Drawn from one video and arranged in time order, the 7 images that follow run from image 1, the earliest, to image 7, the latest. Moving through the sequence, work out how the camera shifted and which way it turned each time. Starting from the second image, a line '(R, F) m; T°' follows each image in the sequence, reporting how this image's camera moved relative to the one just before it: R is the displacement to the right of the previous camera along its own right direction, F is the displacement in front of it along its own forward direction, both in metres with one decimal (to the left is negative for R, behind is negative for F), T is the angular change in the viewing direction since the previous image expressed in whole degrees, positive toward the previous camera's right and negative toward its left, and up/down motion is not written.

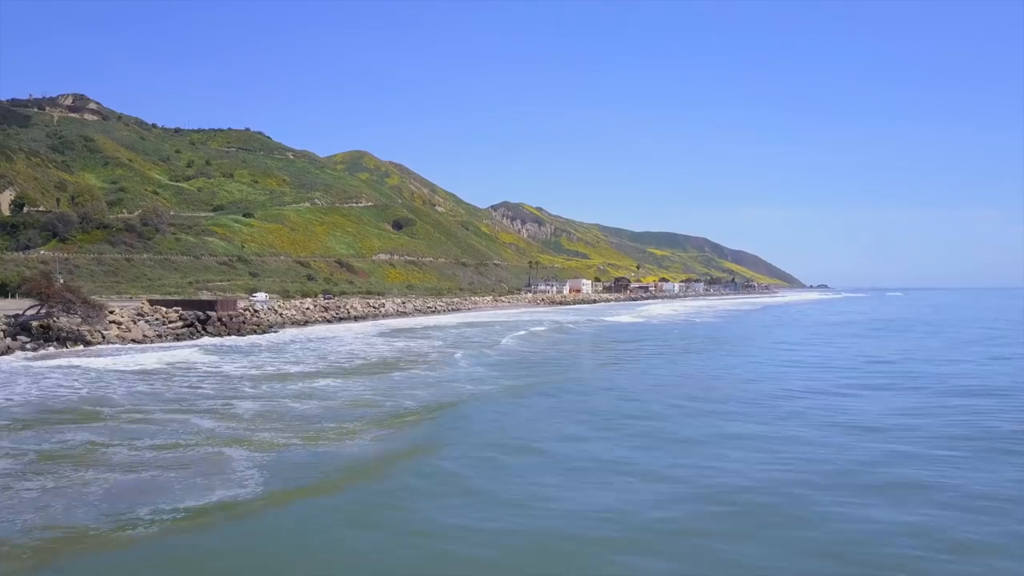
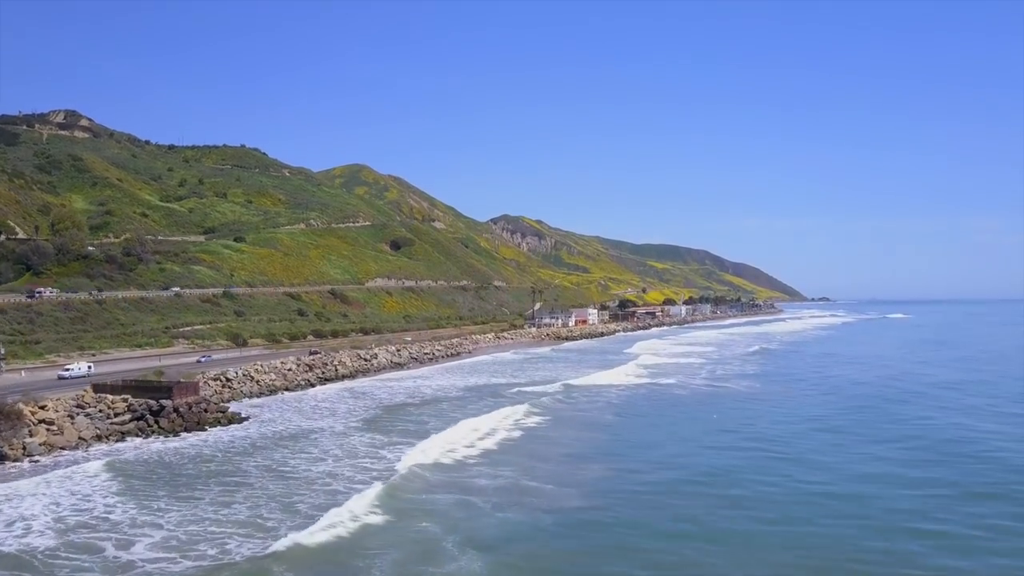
(-0.3, +3.6) m; 0°
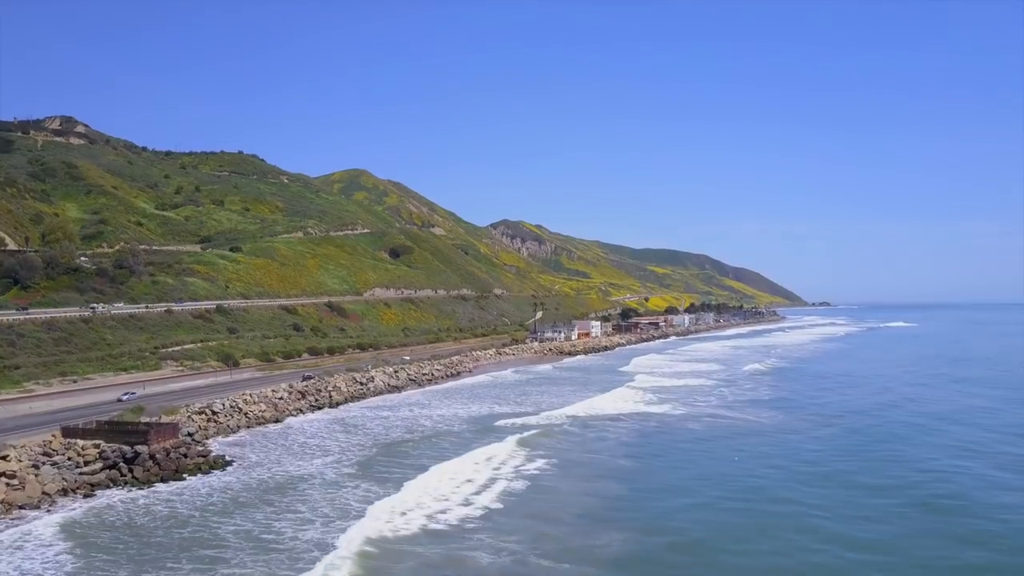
(-0.2, +1.6) m; 0°
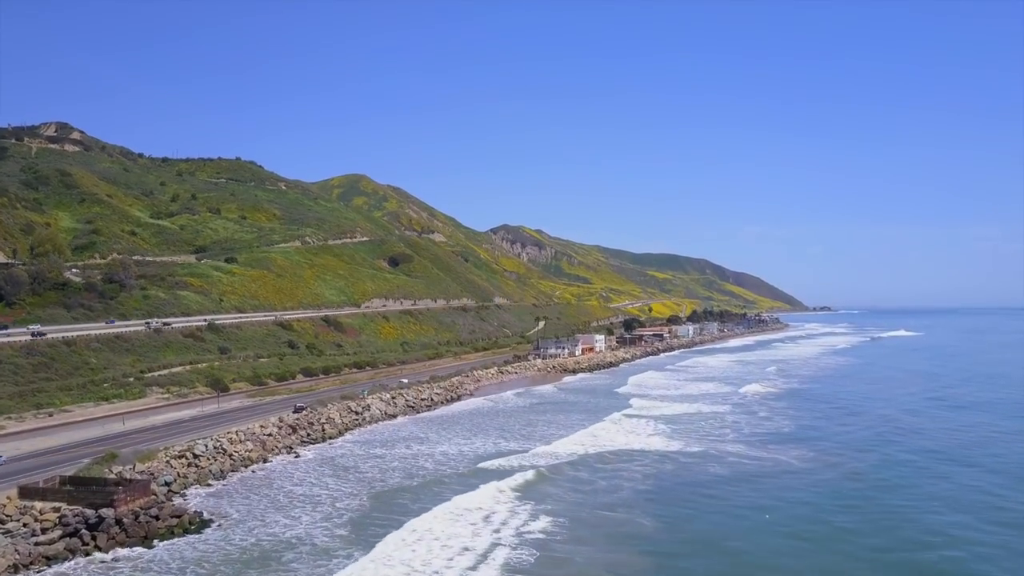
(-0.2, +1.9) m; 0°
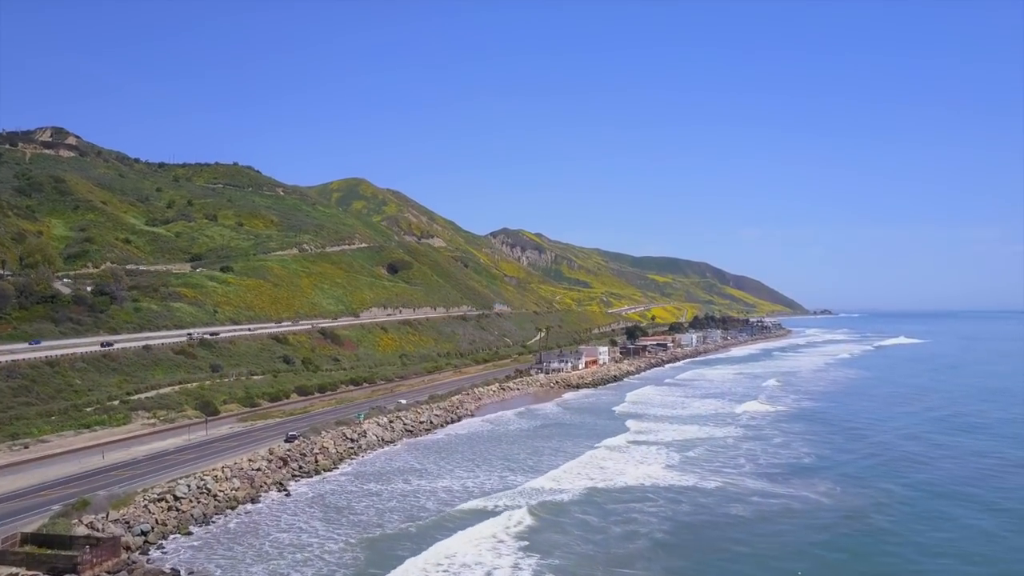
(-0.2, +1.6) m; 0°
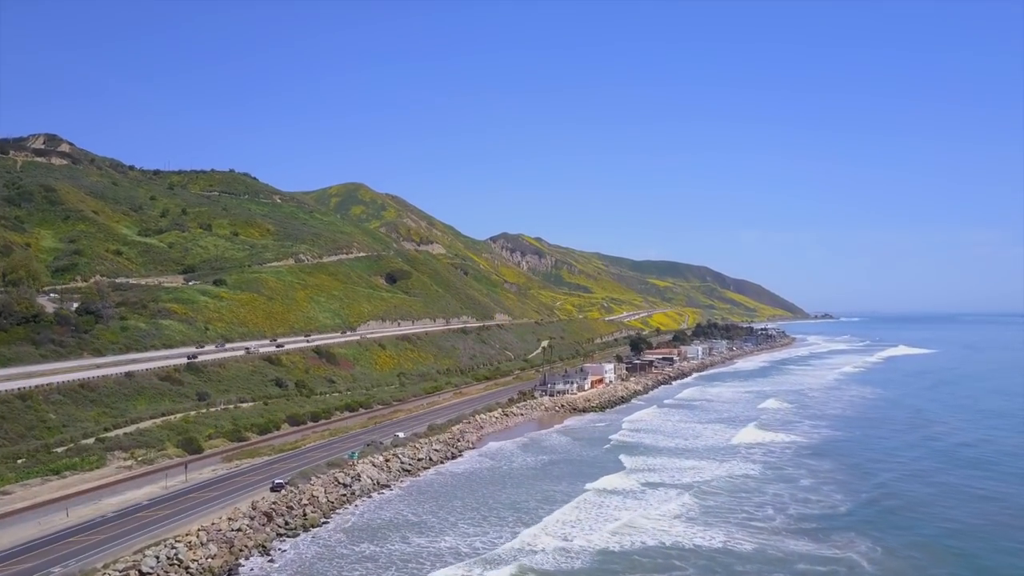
(-0.3, +2.5) m; 0°
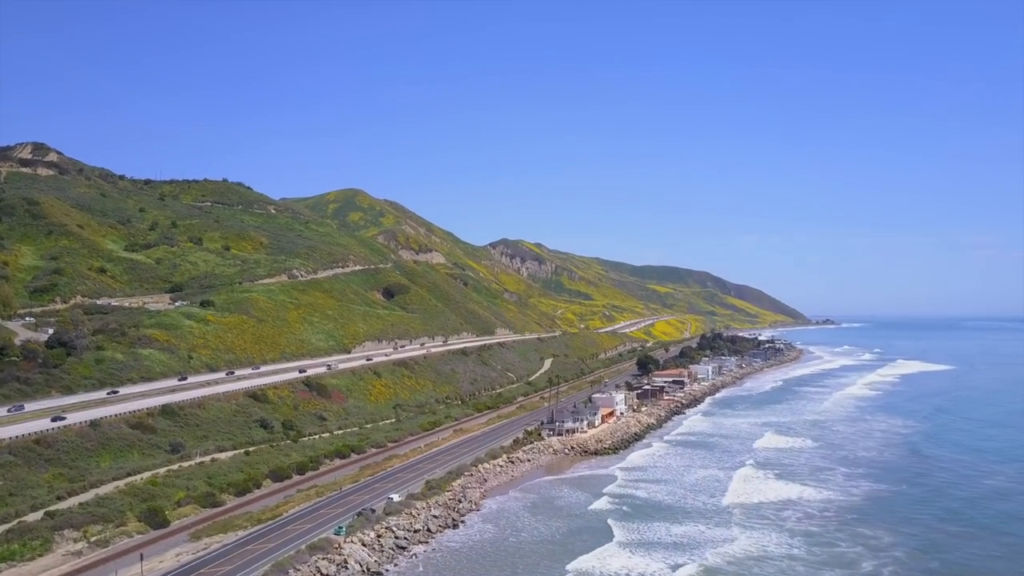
(-0.4, +4.1) m; 0°
